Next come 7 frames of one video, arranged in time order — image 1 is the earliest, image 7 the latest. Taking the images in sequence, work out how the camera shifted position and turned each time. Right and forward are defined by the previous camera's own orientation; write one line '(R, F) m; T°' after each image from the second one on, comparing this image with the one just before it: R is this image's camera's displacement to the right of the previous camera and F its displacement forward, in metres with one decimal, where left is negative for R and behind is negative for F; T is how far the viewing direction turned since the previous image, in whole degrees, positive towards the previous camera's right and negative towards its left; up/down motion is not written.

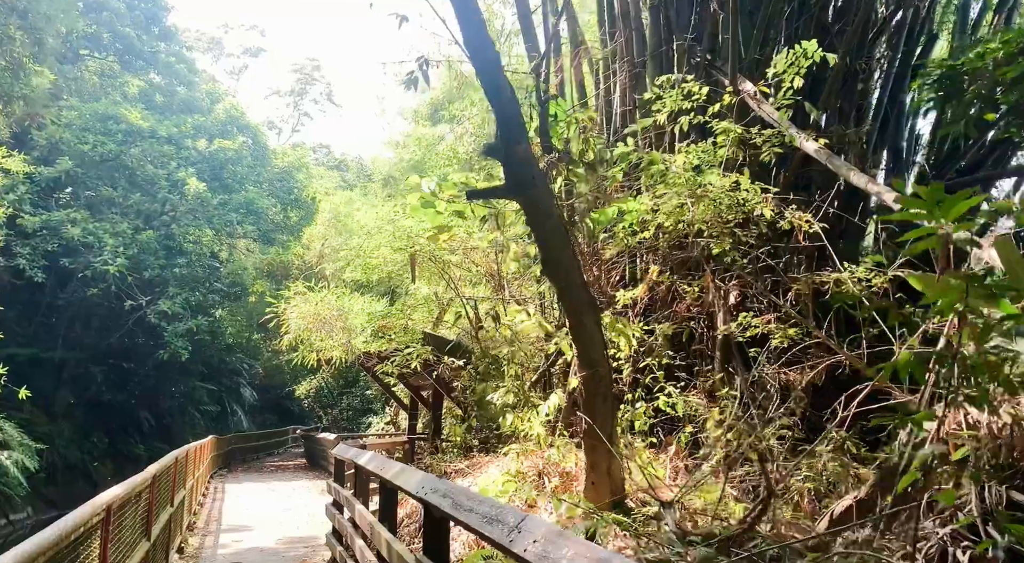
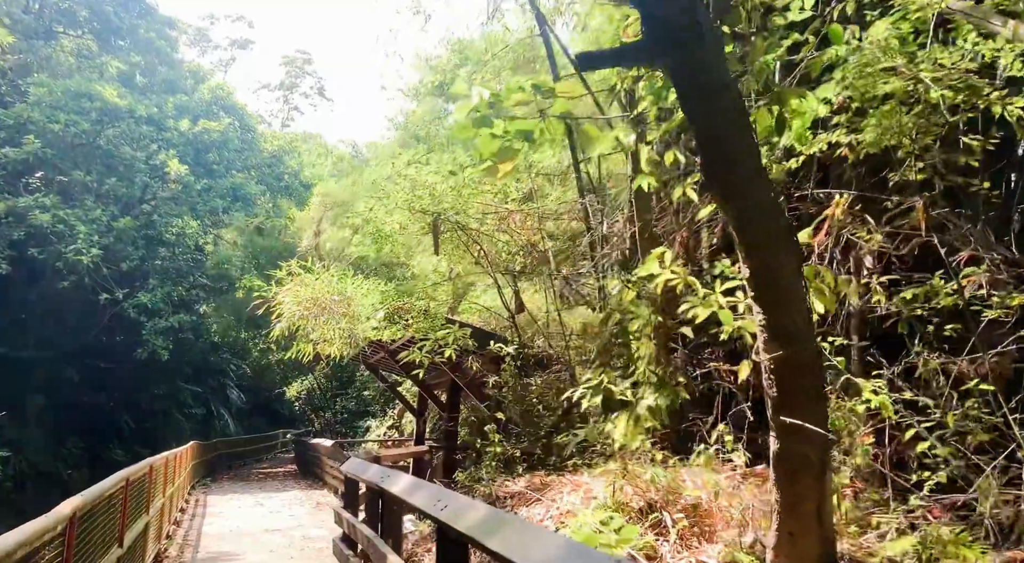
(-0.5, +1.7) m; +1°
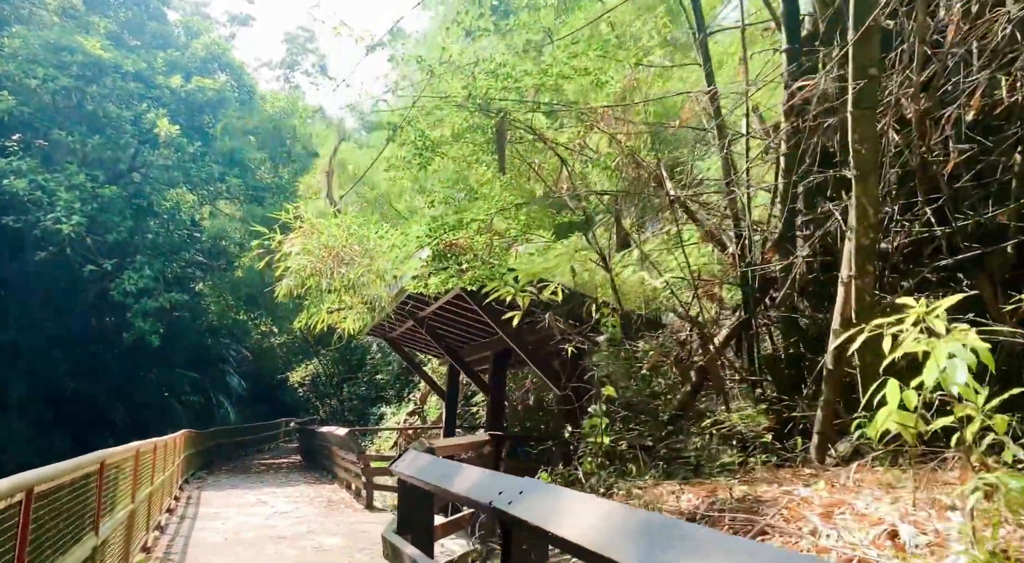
(-0.6, +2.0) m; 0°
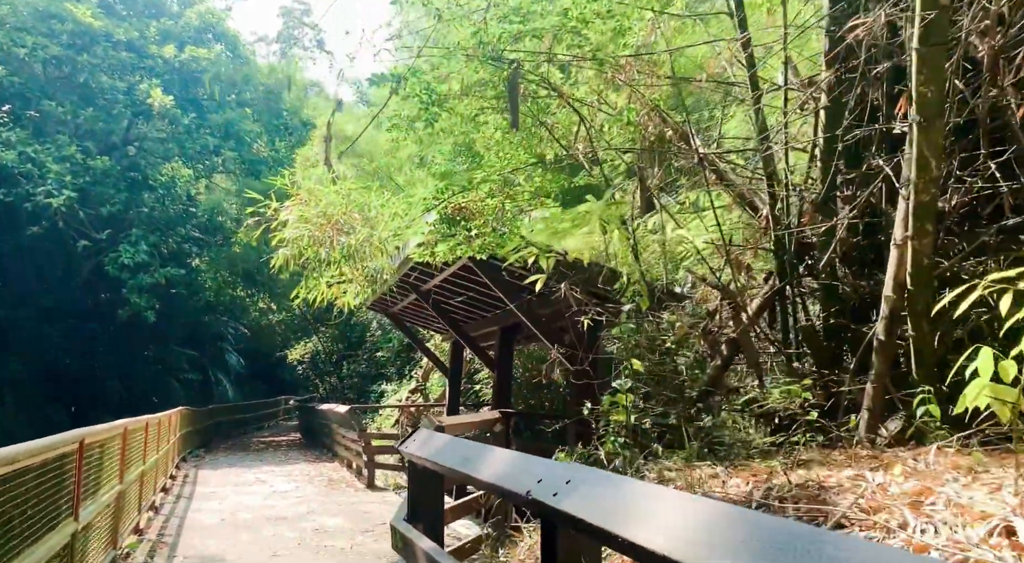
(-0.1, +0.4) m; 0°
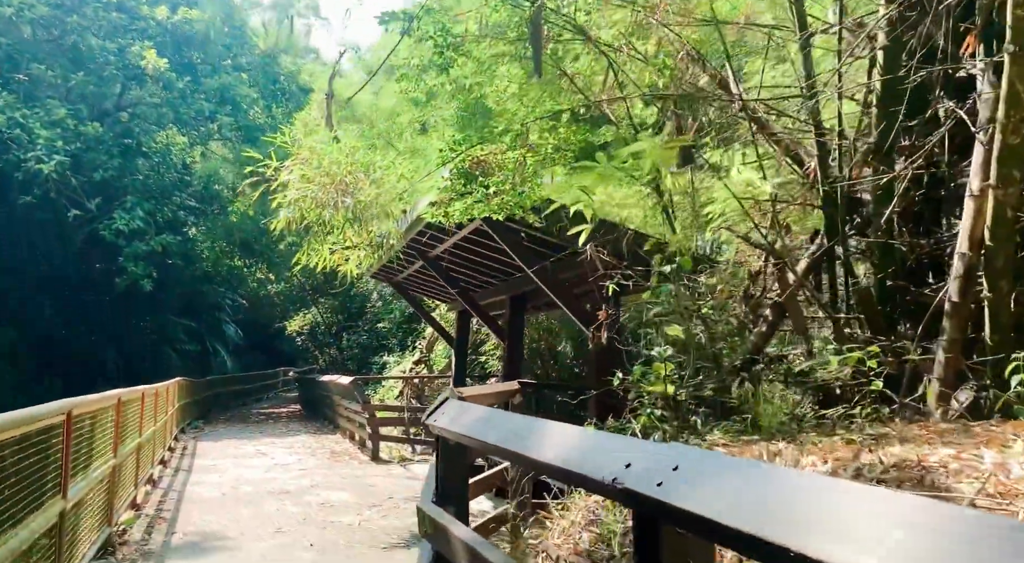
(-0.1, +0.4) m; 0°
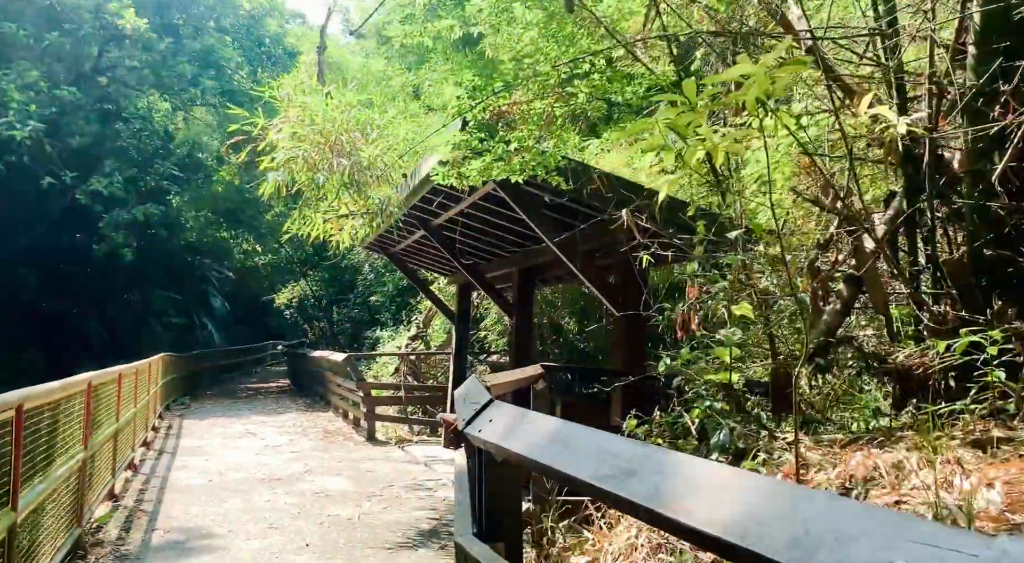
(-0.2, +0.6) m; +1°
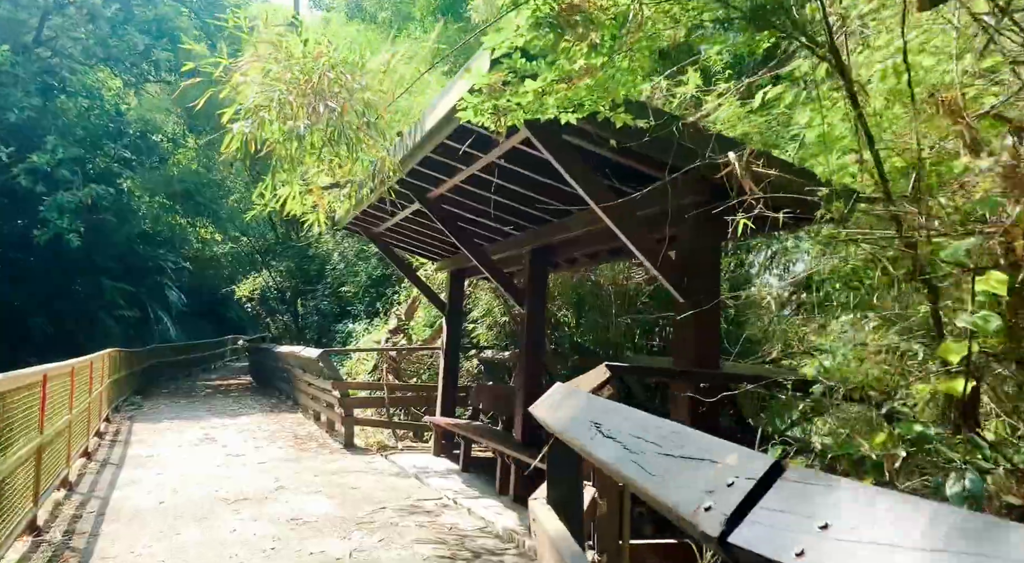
(-0.4, +1.1) m; +3°
